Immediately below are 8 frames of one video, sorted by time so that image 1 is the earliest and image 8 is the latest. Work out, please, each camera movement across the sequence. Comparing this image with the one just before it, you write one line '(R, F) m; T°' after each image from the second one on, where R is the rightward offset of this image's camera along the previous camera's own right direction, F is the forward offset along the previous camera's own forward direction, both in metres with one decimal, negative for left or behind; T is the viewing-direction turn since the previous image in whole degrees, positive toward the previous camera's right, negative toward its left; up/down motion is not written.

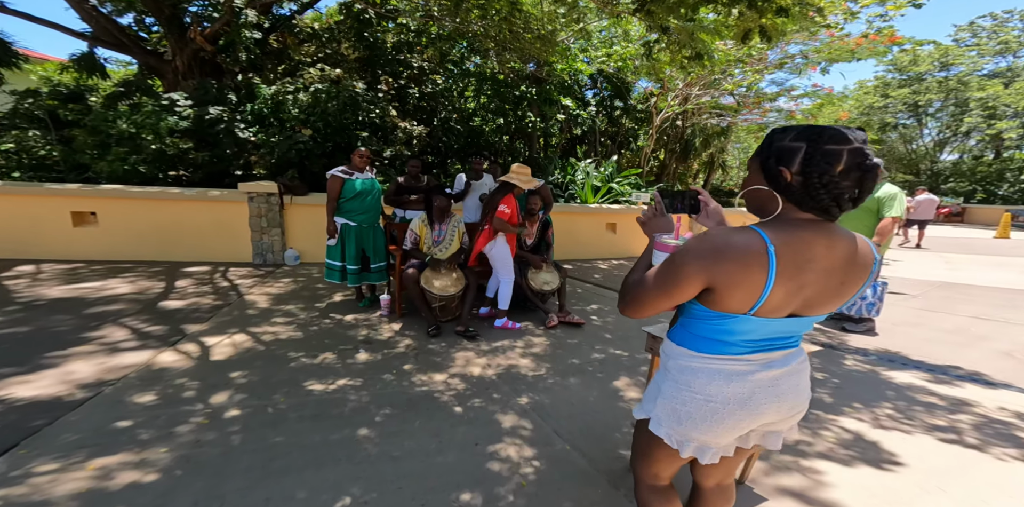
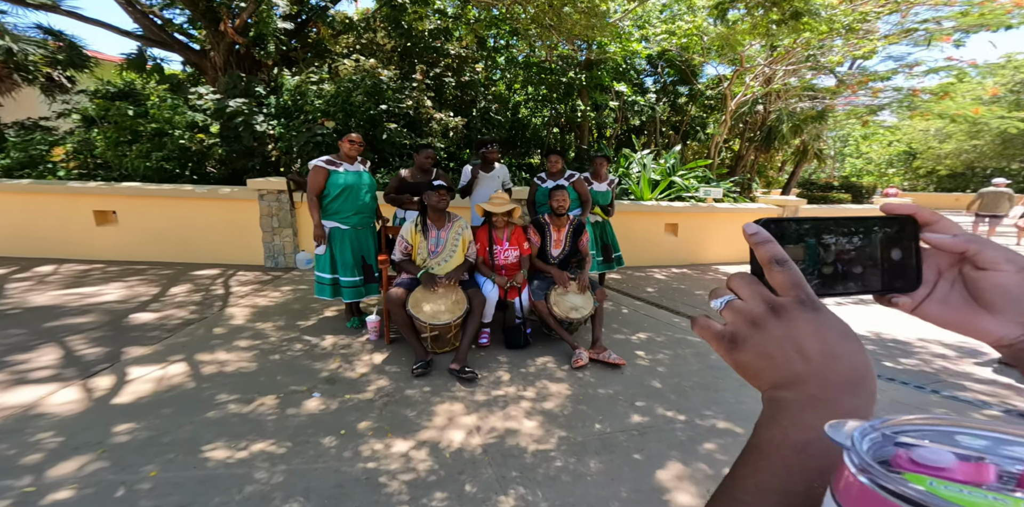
(+0.4, +1.2) m; -9°
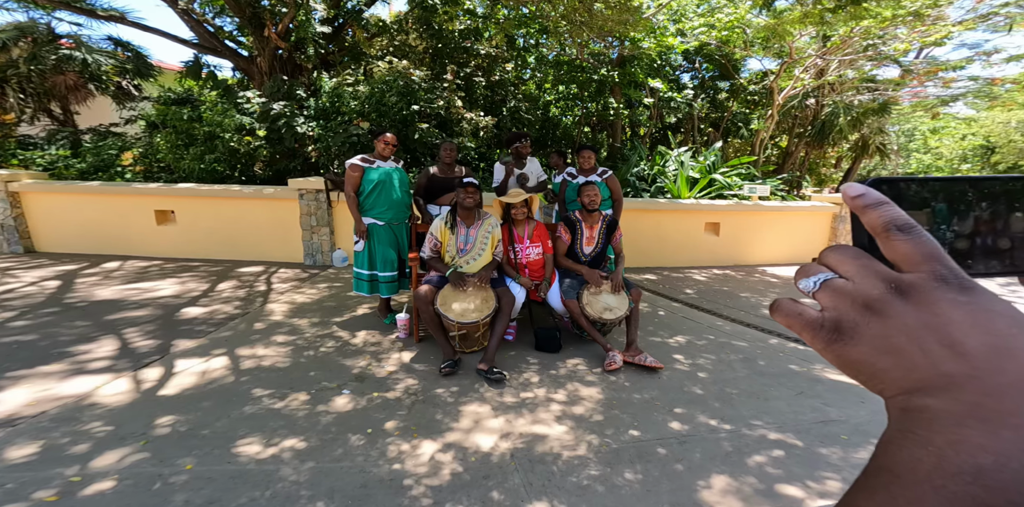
(0.0, +0.1) m; -5°
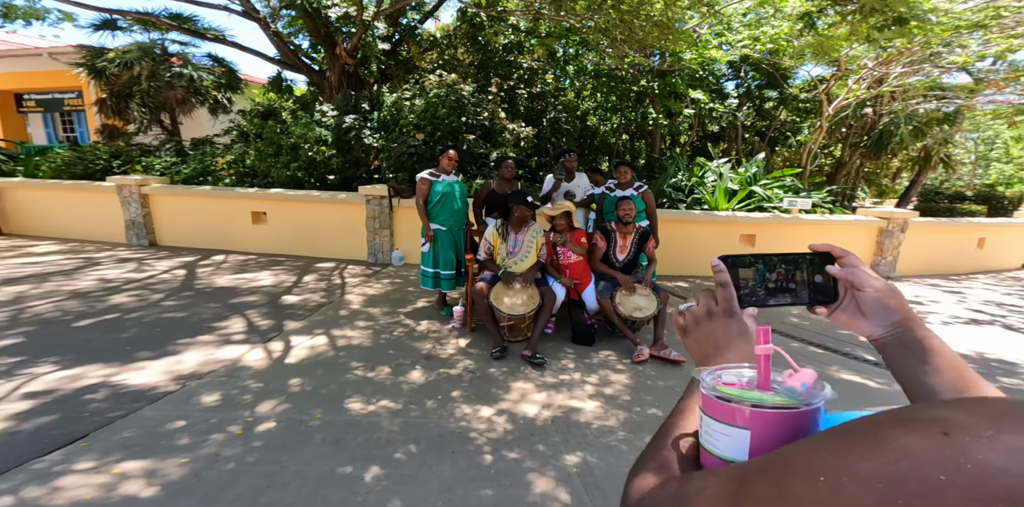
(-0.1, -0.6) m; -5°
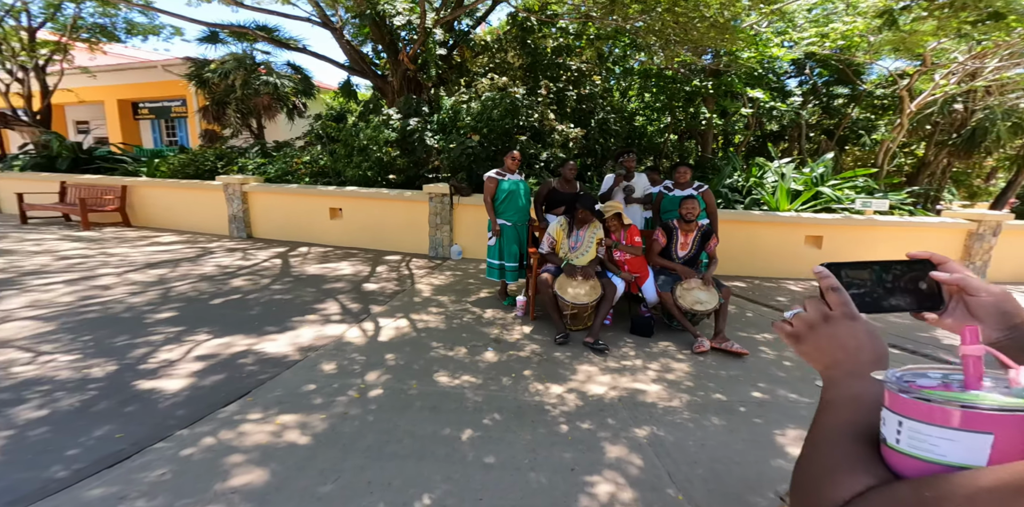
(-0.3, -0.3) m; -6°
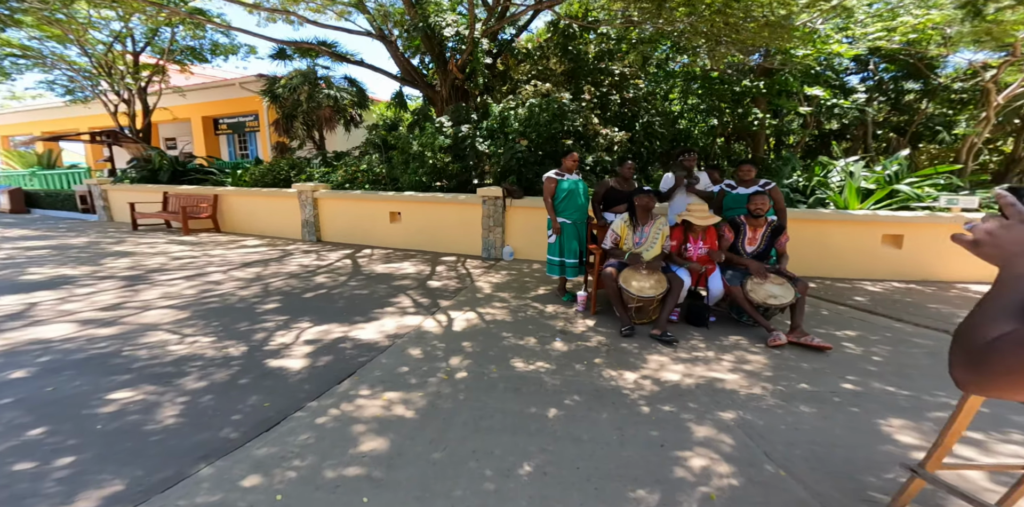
(-0.4, -0.2) m; -5°
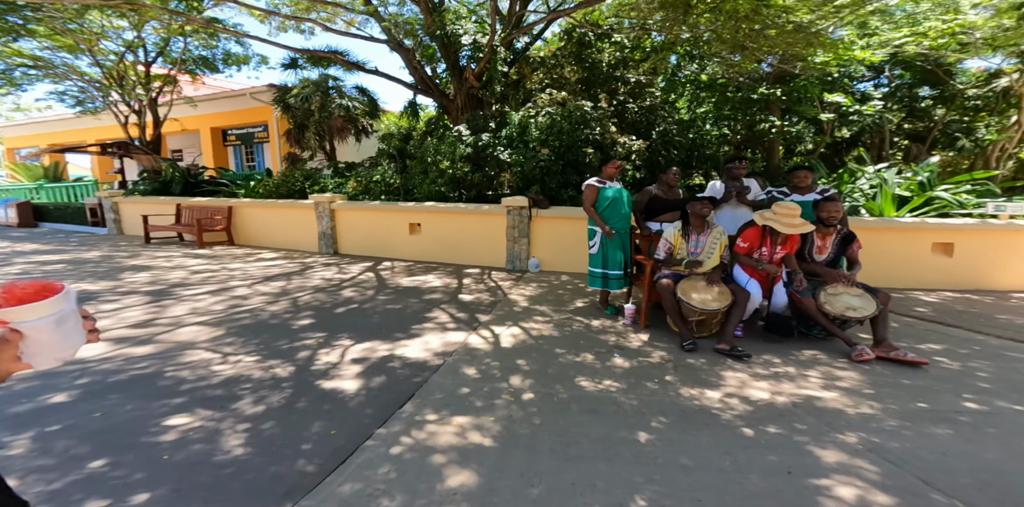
(-0.6, +0.3) m; +1°
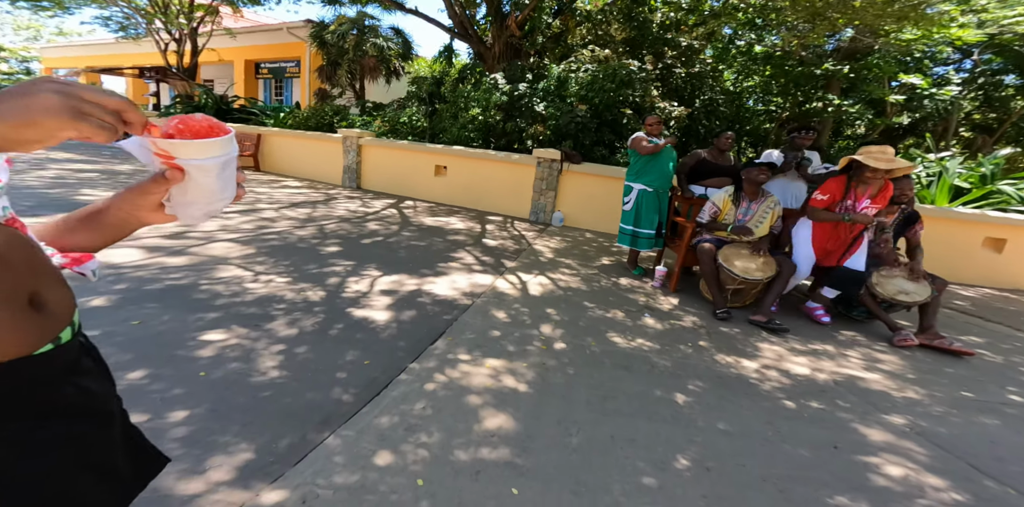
(-0.3, +0.1) m; -1°
